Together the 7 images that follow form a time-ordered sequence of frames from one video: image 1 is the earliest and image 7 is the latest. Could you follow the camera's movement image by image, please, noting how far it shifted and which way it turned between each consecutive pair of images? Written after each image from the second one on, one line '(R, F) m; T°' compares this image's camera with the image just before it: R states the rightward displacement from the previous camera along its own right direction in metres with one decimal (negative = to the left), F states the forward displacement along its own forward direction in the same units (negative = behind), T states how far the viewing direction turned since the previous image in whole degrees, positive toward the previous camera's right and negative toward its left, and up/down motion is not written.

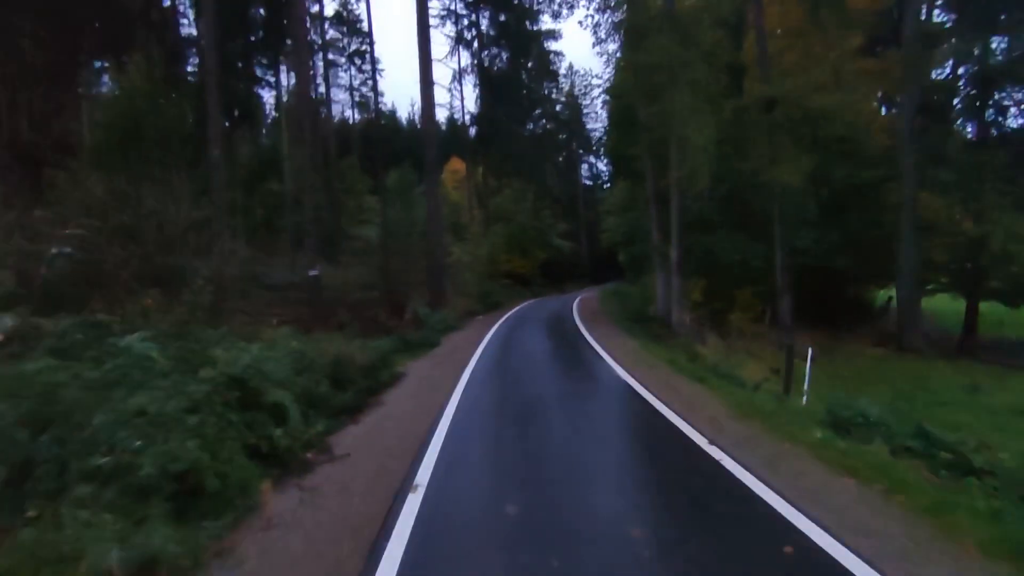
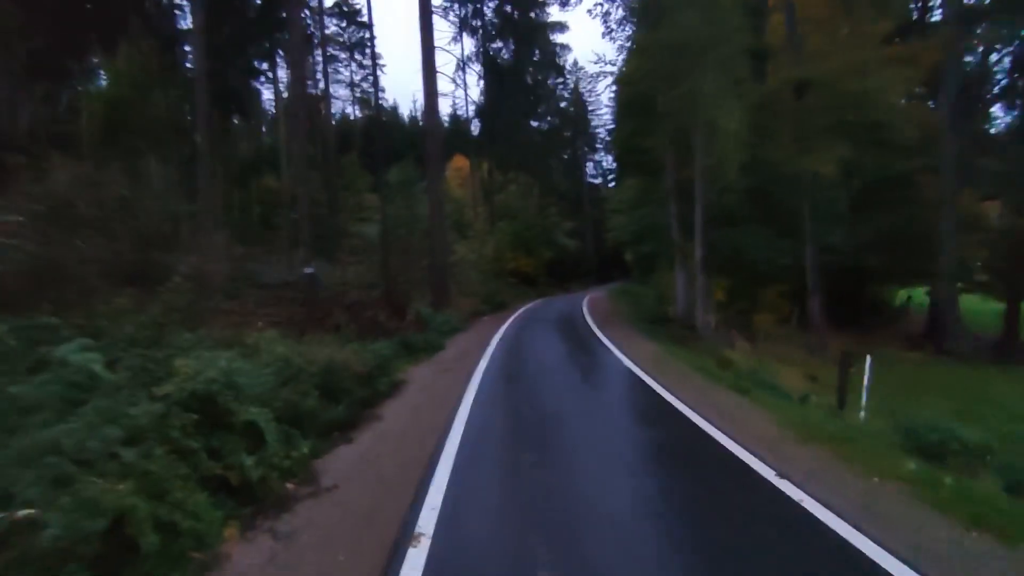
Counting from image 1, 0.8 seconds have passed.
(-0.3, +1.9) m; 0°
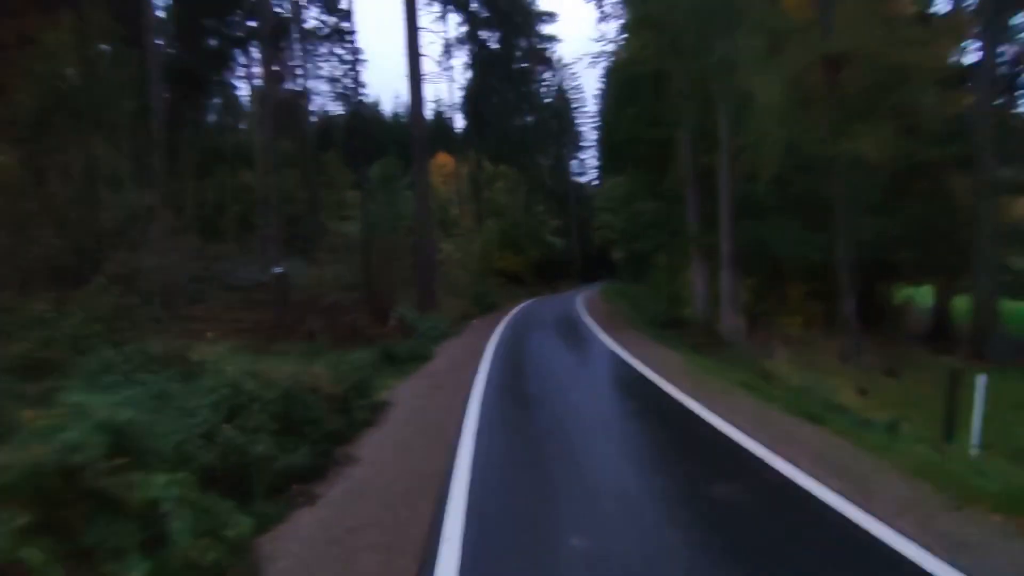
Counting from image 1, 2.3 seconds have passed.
(-0.5, +3.0) m; +2°
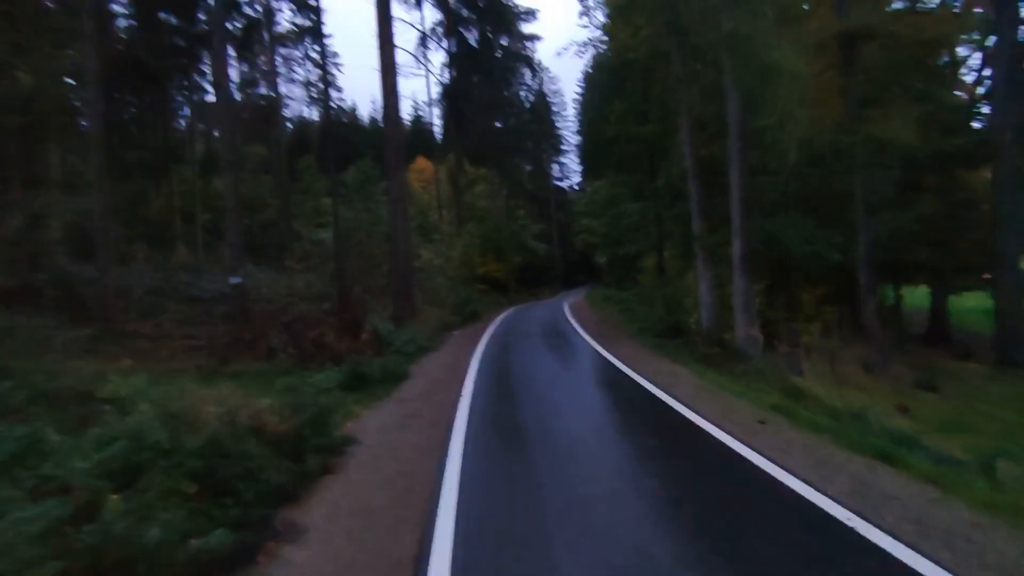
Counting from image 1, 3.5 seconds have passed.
(-0.1, +2.5) m; +2°
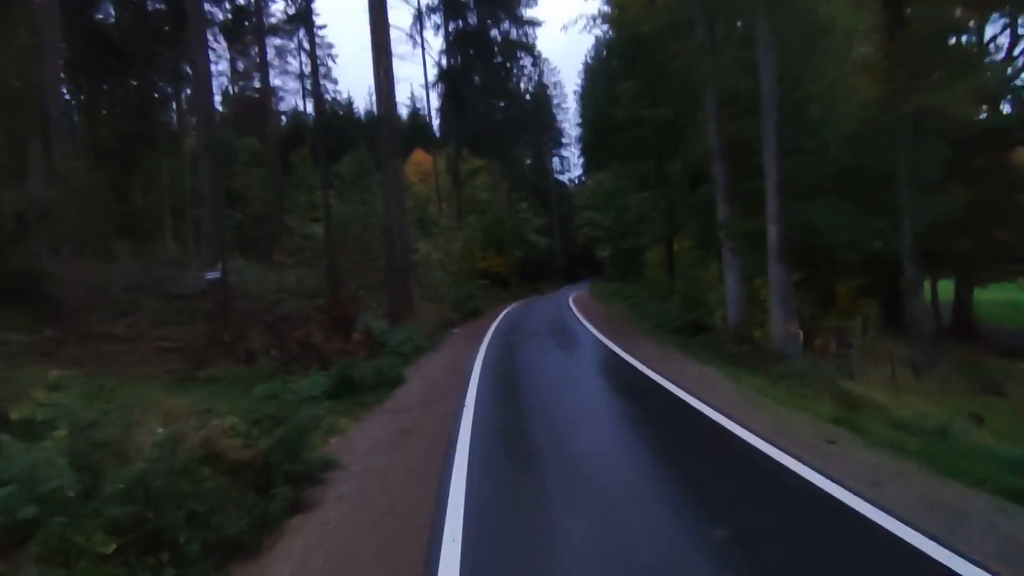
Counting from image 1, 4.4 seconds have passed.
(-0.2, +2.0) m; 0°
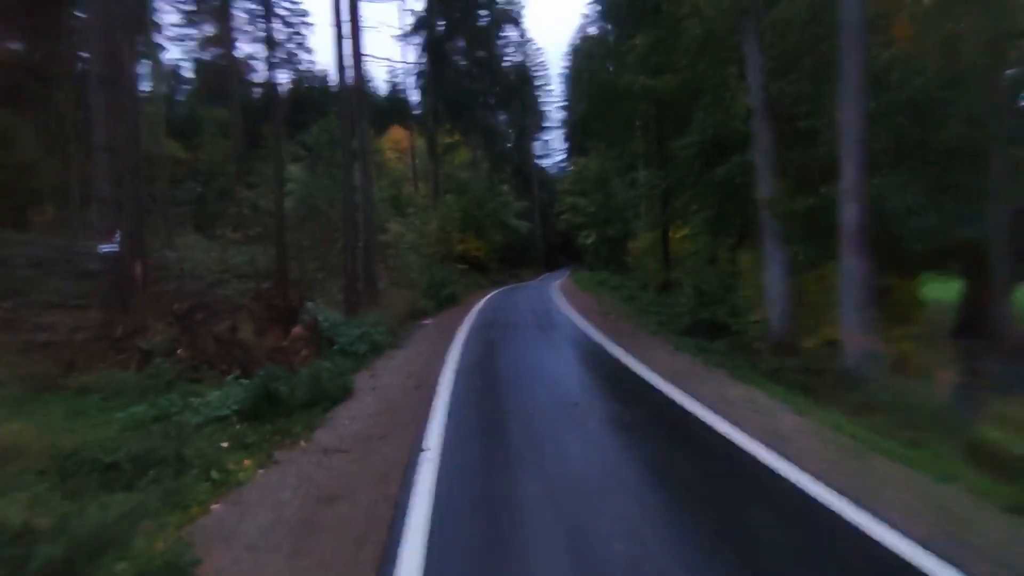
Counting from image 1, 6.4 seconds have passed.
(-0.1, +4.3) m; +2°
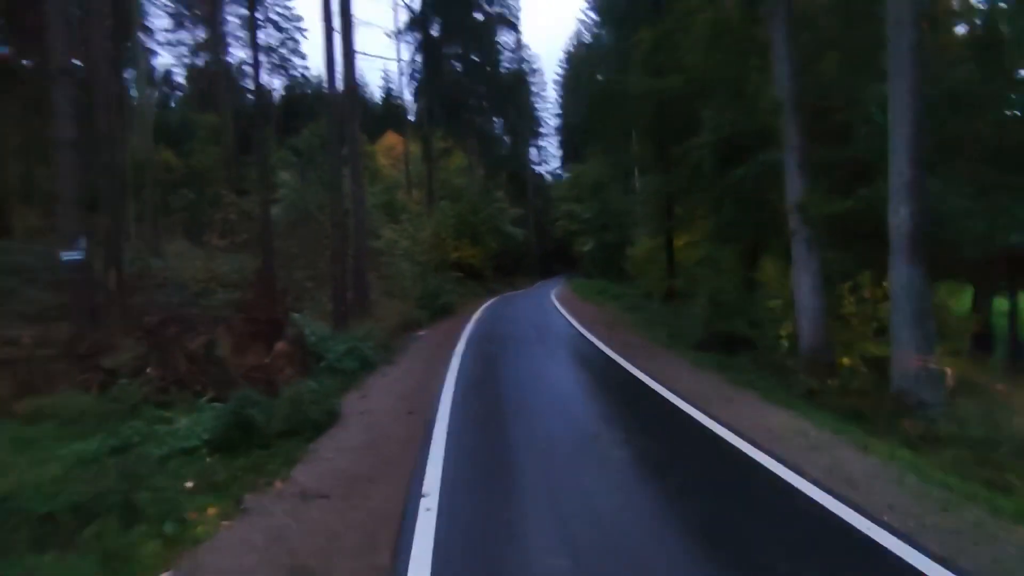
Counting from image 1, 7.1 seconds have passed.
(-0.3, +1.4) m; +1°
